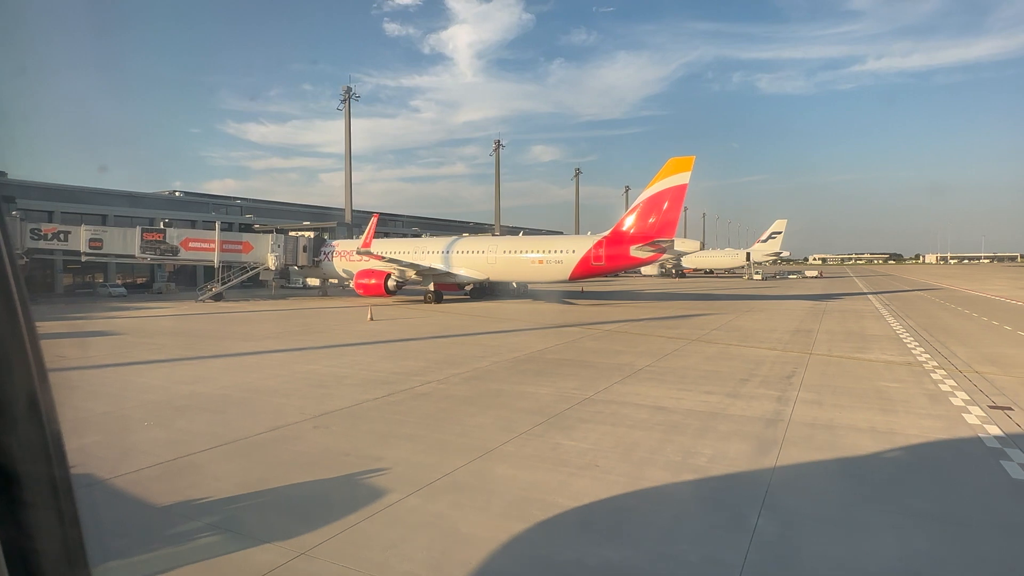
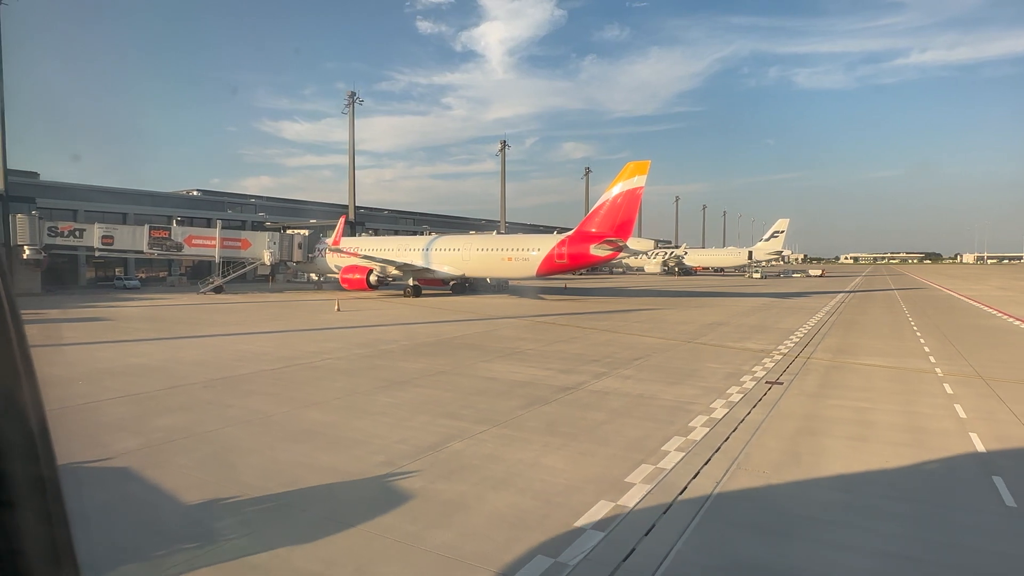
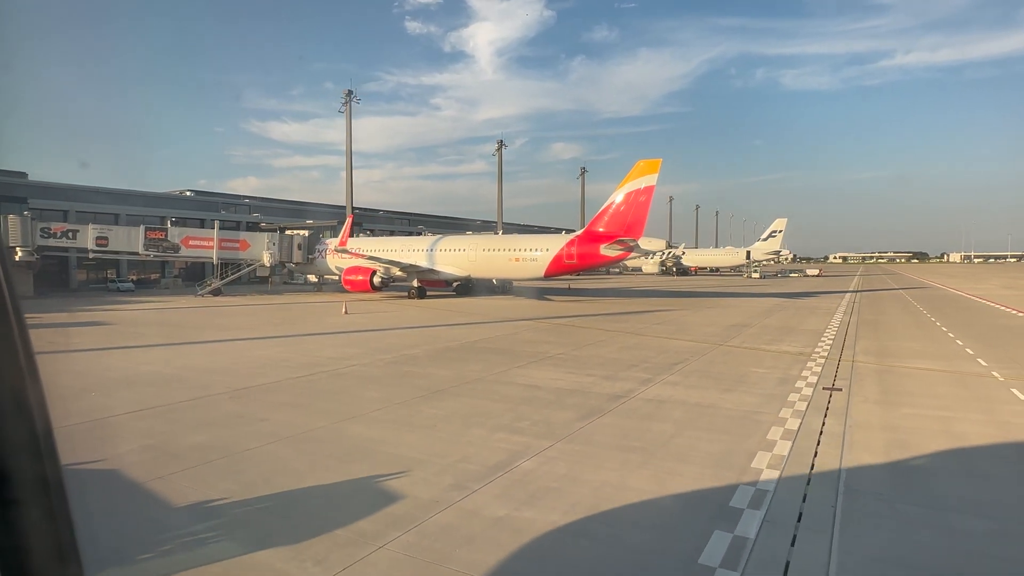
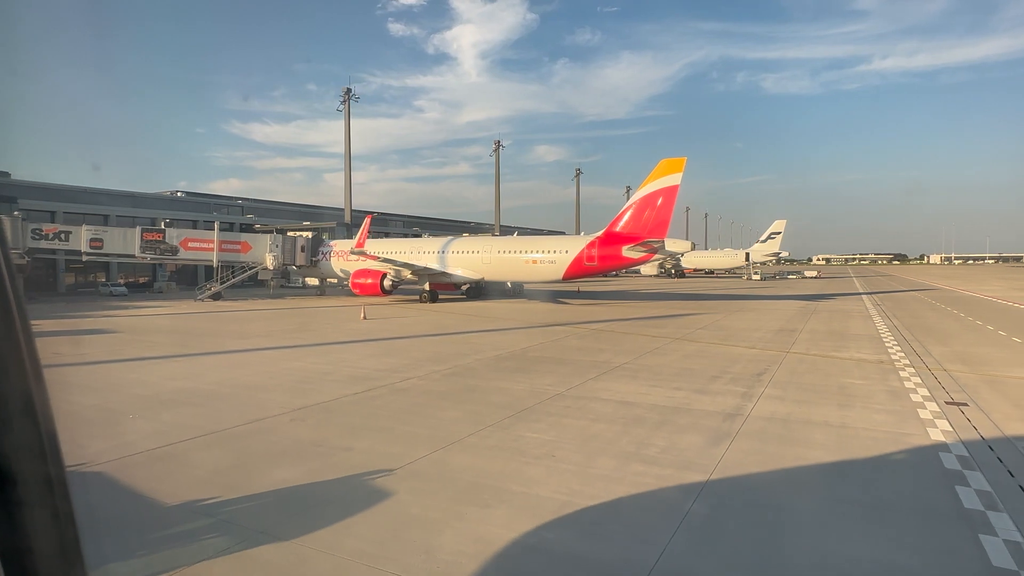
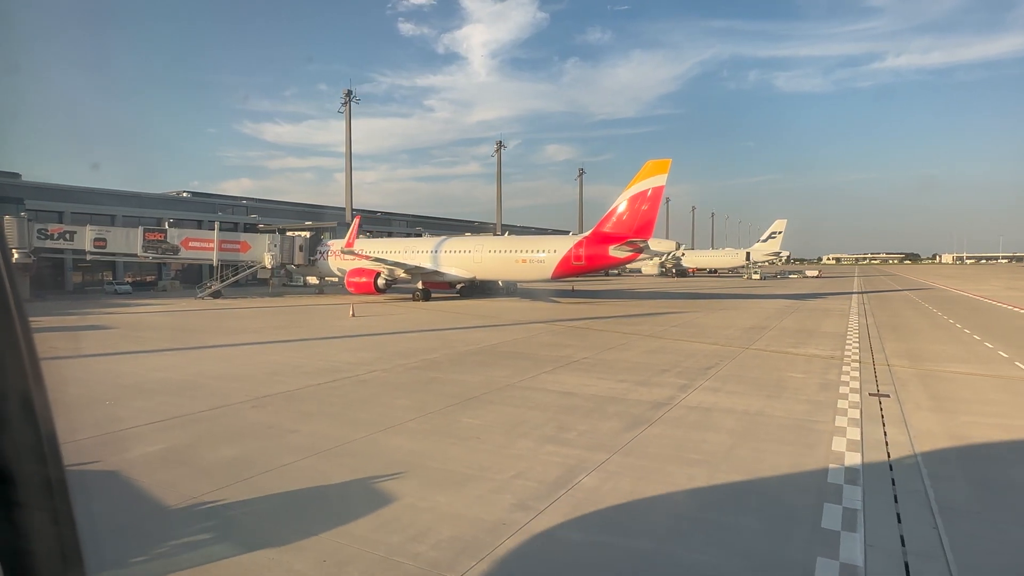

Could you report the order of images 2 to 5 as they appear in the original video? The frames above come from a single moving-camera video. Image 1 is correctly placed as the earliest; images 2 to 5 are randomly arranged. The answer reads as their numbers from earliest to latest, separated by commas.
4, 5, 3, 2
